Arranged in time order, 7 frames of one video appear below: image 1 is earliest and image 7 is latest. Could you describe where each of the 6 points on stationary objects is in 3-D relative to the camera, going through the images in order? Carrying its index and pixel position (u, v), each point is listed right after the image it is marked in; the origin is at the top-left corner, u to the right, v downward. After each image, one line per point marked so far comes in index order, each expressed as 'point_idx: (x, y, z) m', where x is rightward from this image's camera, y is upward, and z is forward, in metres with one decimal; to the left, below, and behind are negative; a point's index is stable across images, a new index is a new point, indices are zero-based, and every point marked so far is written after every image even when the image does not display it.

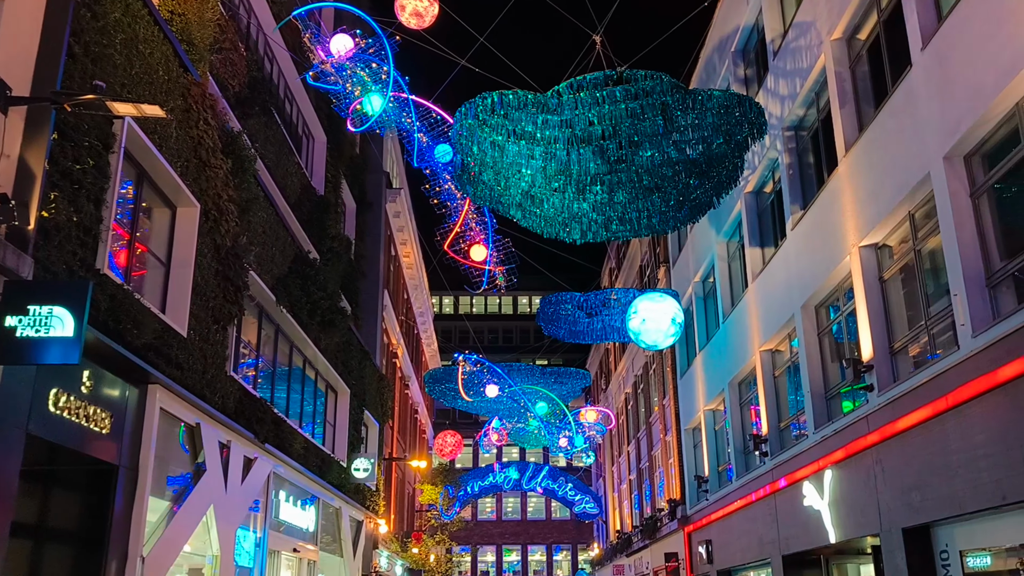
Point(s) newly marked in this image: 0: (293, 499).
0: (-3.6, -3.5, +14.9) m
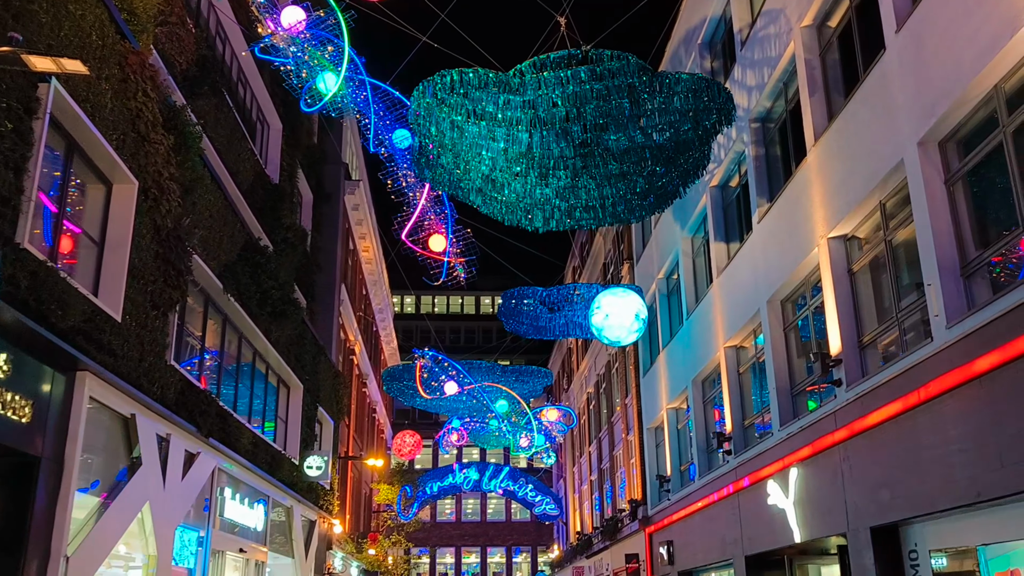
0: (-4.3, -3.3, +14.2) m
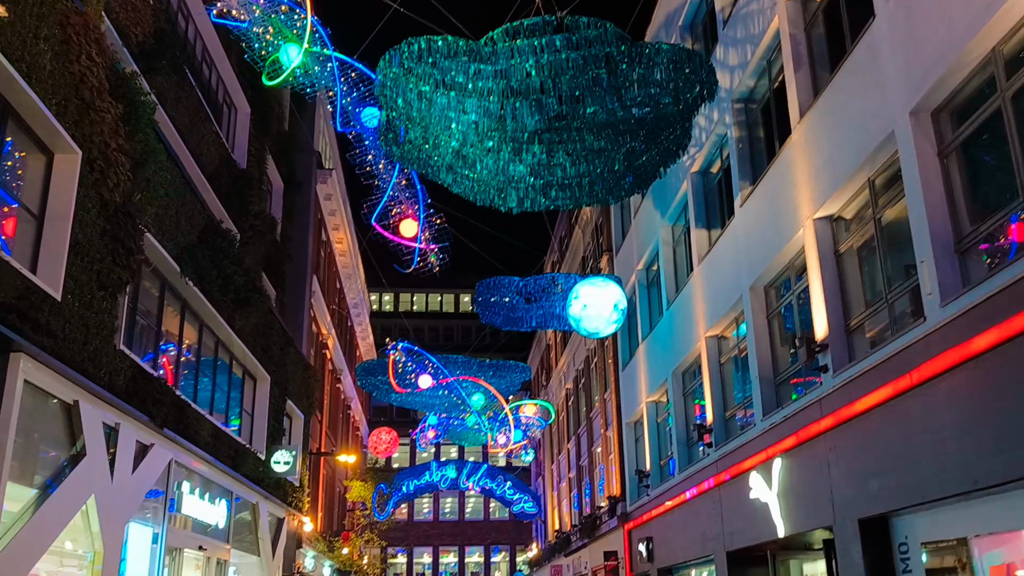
0: (-4.7, -3.1, +13.6) m
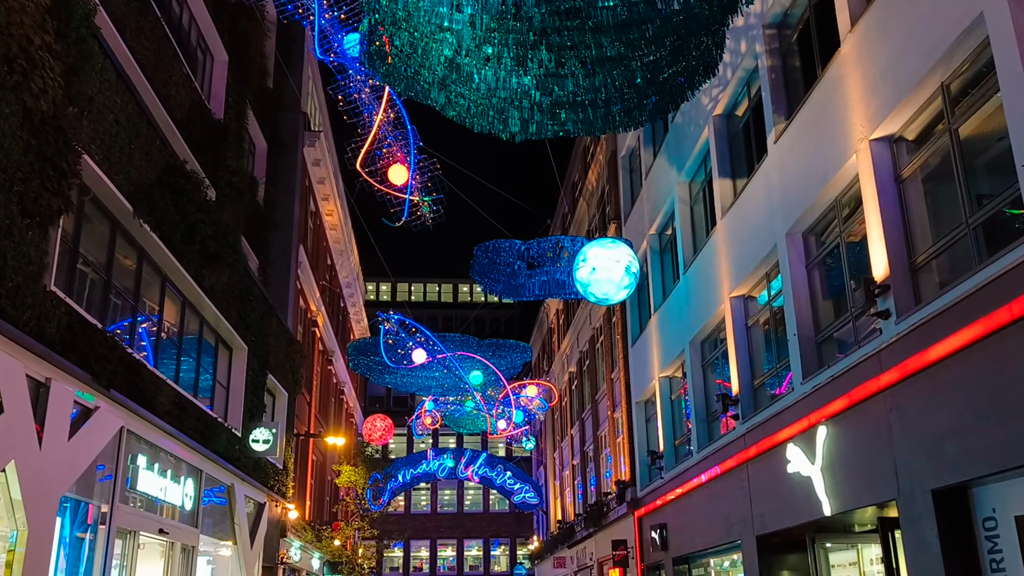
0: (-4.6, -2.4, +12.0) m
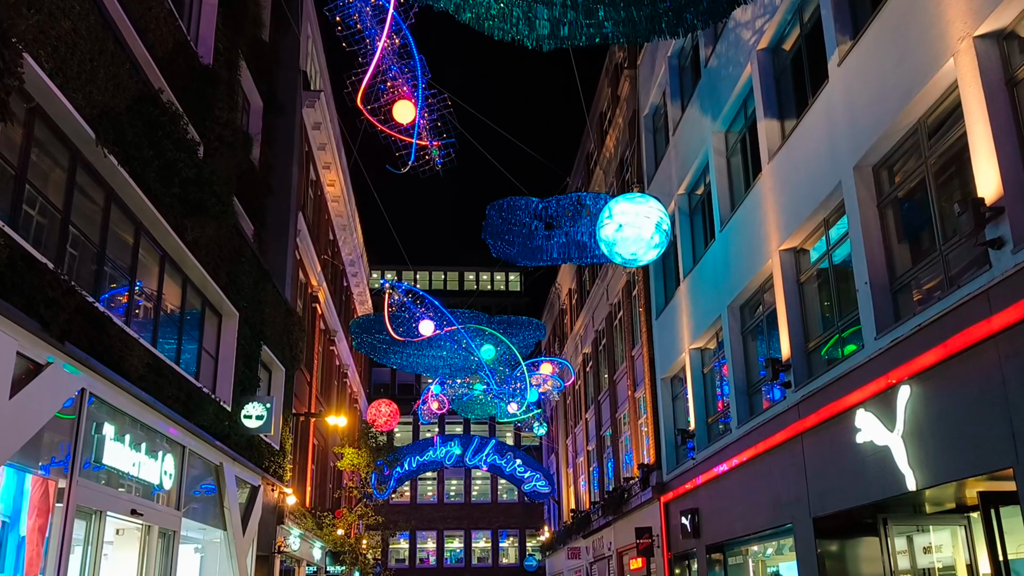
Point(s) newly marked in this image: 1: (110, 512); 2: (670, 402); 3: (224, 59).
0: (-4.4, -1.8, +10.5) m
1: (-4.3, -2.4, +9.8) m
2: (+3.2, -2.4, +18.6) m
3: (-5.2, +4.1, +16.4) m
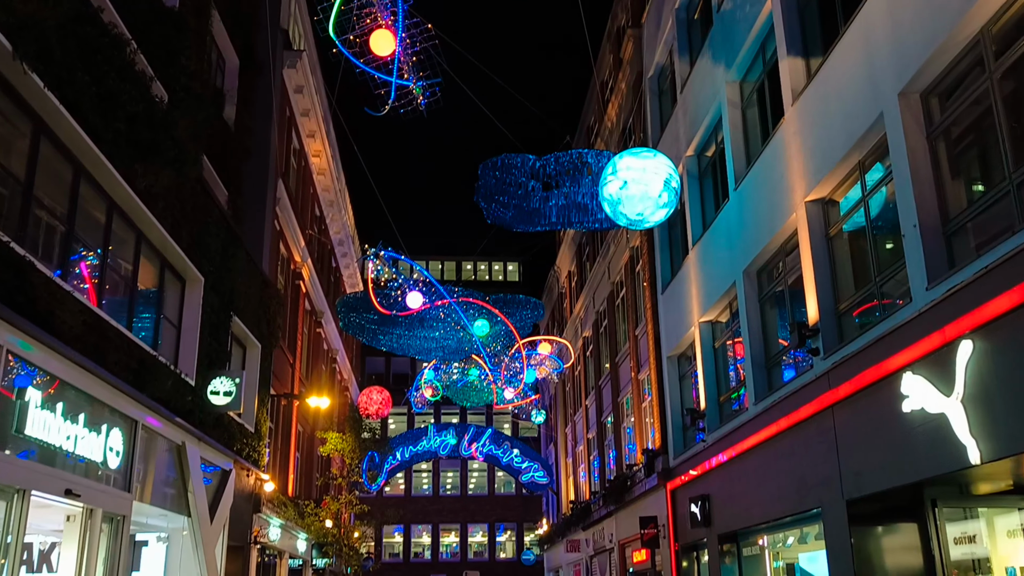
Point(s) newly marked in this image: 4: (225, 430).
0: (-4.5, -1.3, +9.2) m
1: (-4.4, -1.9, +8.5) m
2: (+3.2, -1.8, +17.3) m
3: (-5.3, +4.7, +15.1) m
4: (-4.5, -2.2, +14.2) m
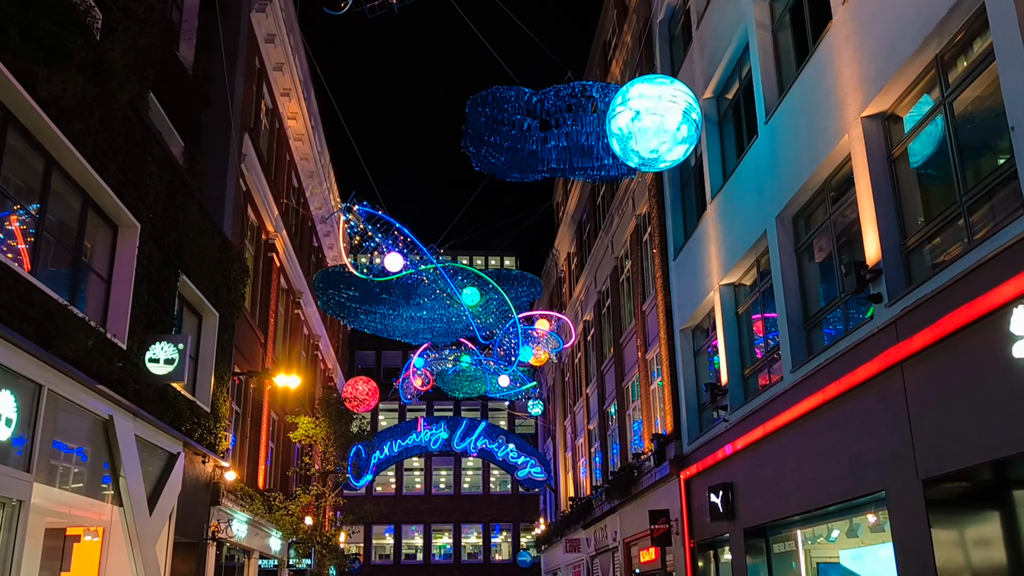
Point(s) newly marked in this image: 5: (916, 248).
0: (-4.5, -0.6, +7.2) m
1: (-4.5, -1.3, +6.5) m
2: (+3.0, -1.2, +15.3) m
3: (-5.4, +5.3, +13.1) m
4: (-4.6, -1.6, +12.2) m
5: (+3.7, +0.3, +8.3) m
